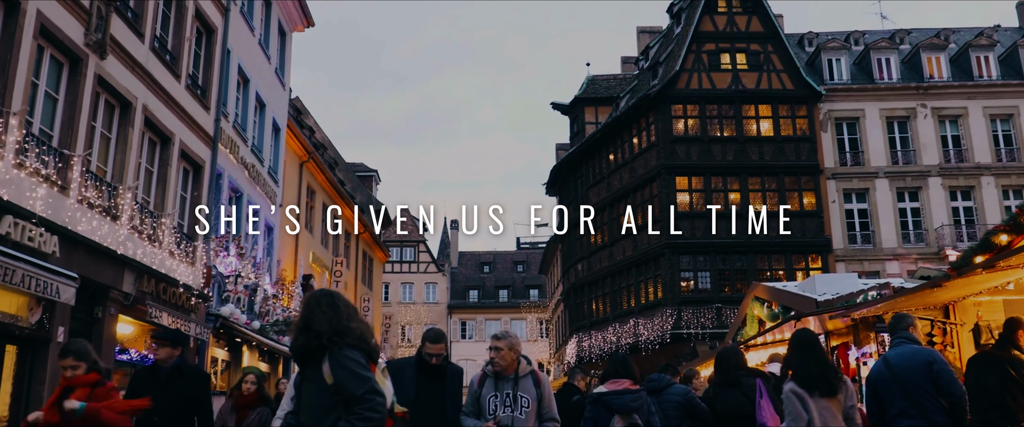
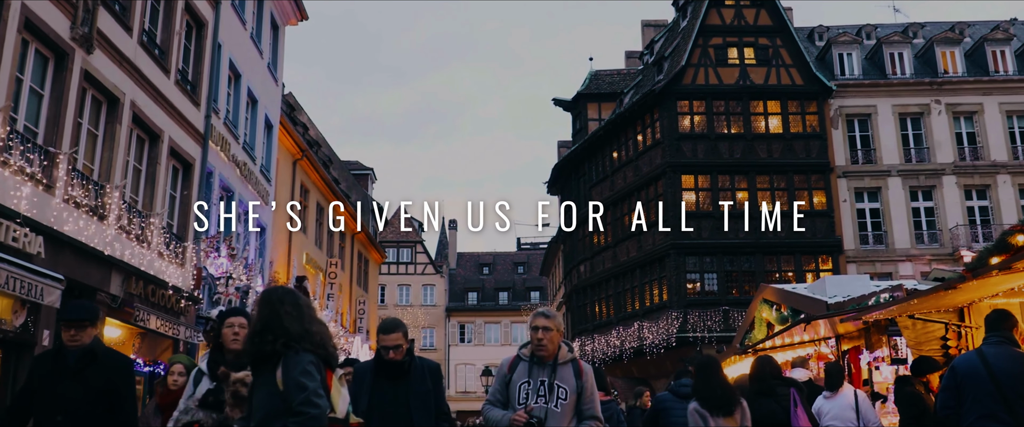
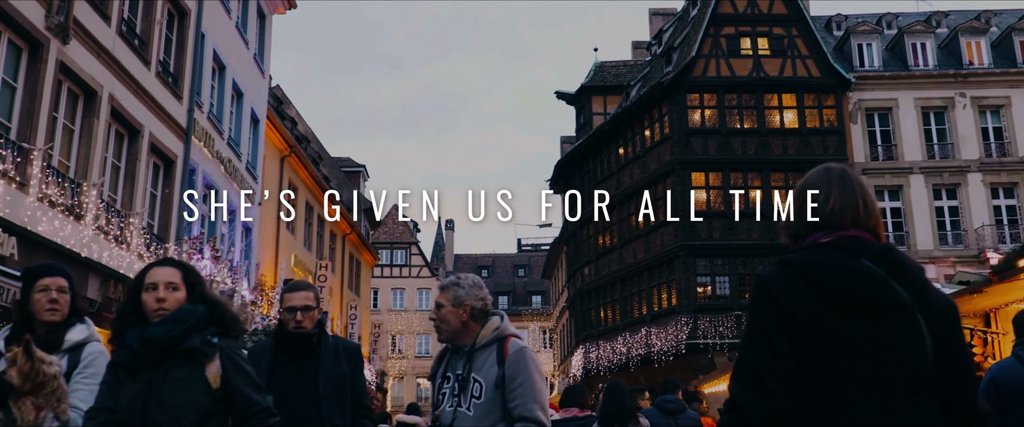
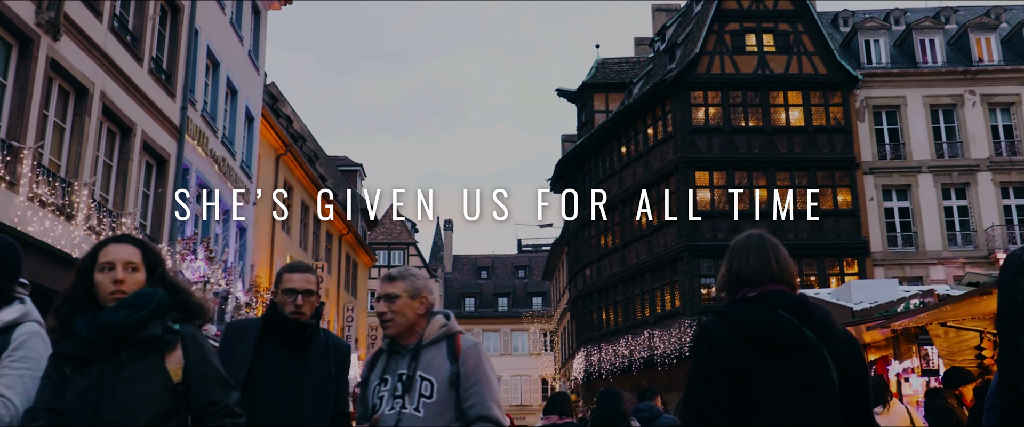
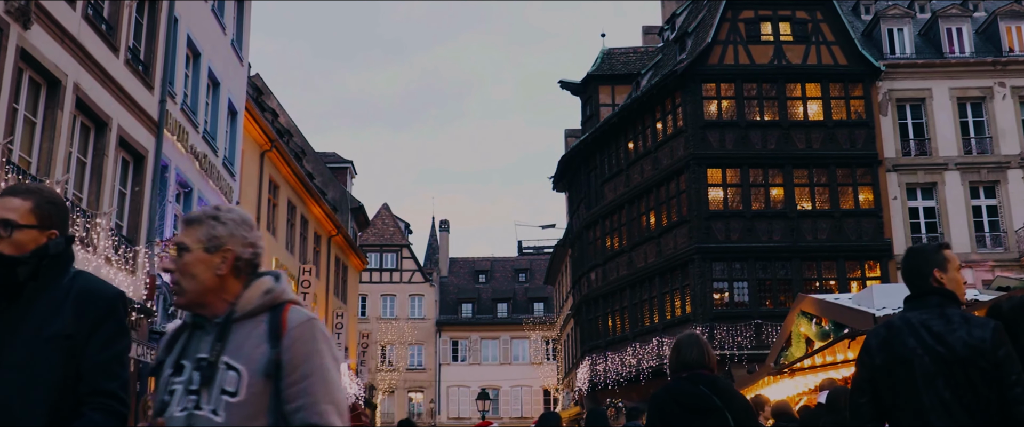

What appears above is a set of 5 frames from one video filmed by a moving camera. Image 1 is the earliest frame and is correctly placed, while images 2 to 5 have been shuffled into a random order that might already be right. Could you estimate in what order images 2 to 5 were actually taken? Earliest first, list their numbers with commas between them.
2, 3, 4, 5
